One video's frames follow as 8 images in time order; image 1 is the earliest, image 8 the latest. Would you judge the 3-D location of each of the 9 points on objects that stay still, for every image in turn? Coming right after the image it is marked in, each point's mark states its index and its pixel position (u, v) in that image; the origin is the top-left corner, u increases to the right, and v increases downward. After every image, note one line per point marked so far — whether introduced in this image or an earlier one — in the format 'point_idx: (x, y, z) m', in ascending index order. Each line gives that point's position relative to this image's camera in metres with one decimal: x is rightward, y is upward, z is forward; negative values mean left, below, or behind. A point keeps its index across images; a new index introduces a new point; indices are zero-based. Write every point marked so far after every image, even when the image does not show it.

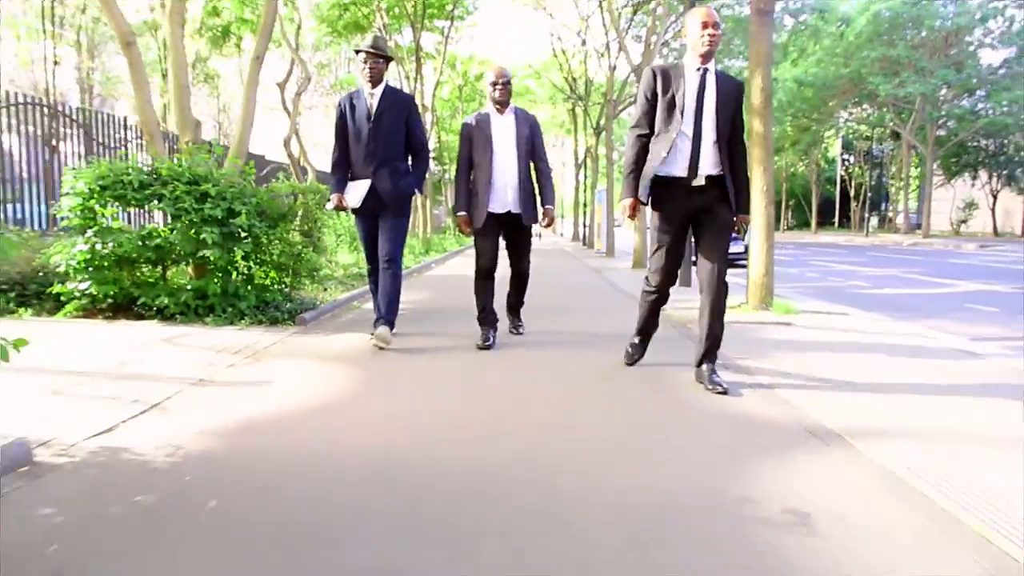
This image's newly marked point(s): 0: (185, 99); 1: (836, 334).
0: (-3.6, +2.1, +9.1) m
1: (+3.0, -0.4, +8.1) m
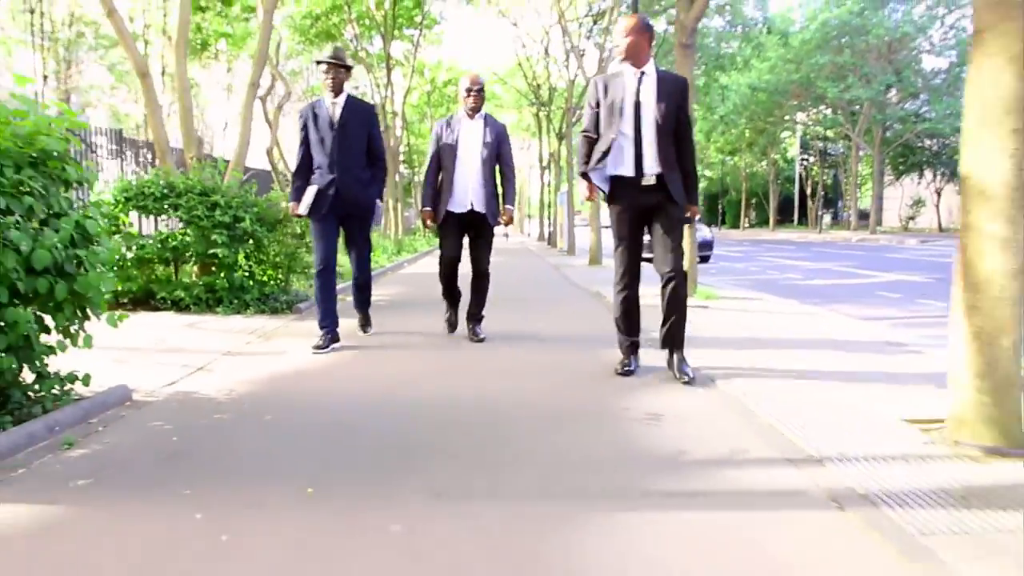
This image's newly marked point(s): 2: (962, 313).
0: (-4.1, +2.1, +10.5) m
1: (+2.6, -0.2, +9.6) m
2: (+2.0, -0.1, +3.6) m
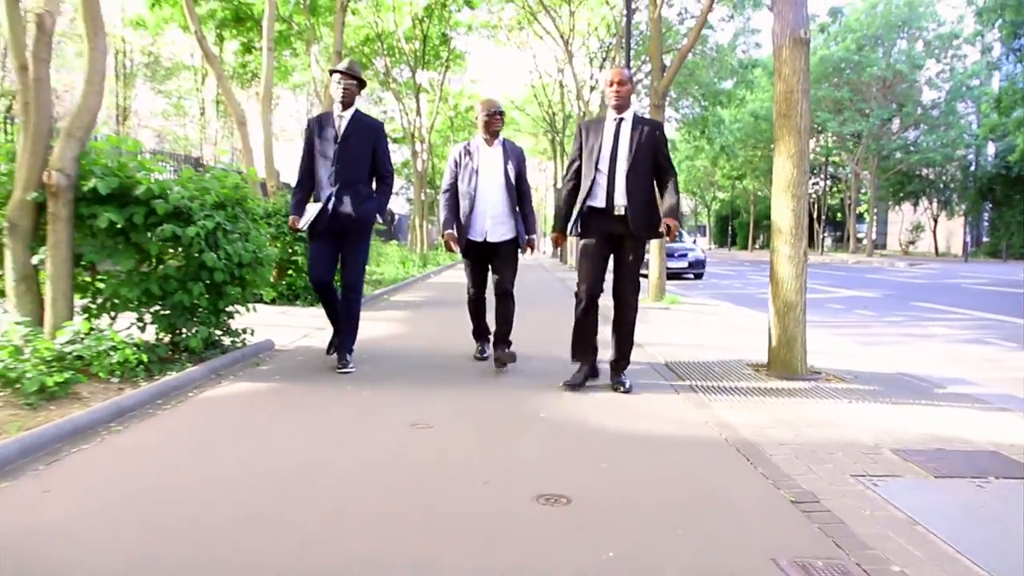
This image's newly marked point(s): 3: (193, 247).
0: (-3.9, +2.1, +13.4) m
1: (+2.7, -0.4, +12.3) m
2: (+2.0, 0.0, +6.4) m
3: (-2.3, +0.3, +6.1) m
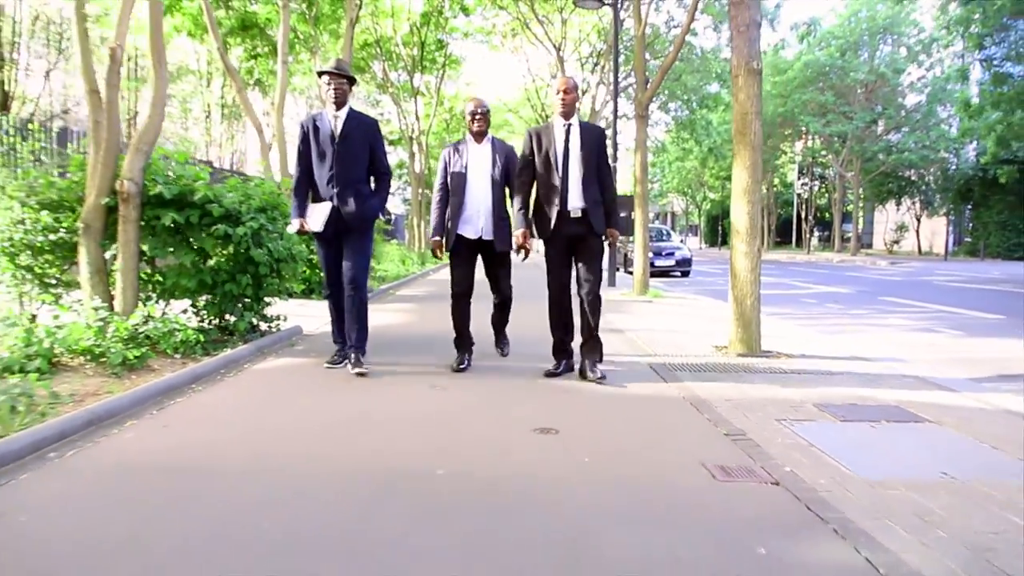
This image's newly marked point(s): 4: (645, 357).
0: (-4.0, +2.2, +14.4) m
1: (+2.6, -0.3, +13.5) m
2: (+2.0, +0.1, +7.5) m
3: (-2.3, +0.4, +7.2) m
4: (+1.2, -0.6, +7.7) m
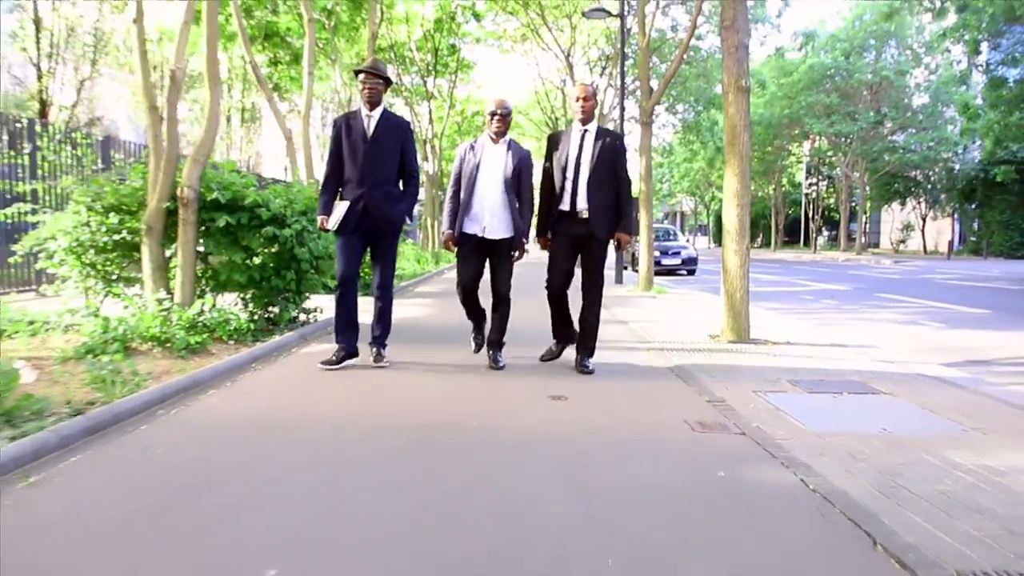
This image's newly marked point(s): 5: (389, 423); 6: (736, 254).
0: (-3.7, +2.2, +15.4) m
1: (+2.8, -0.2, +14.3) m
2: (+2.1, +0.1, +8.3) m
3: (-2.2, +0.4, +8.1) m
4: (+1.4, -0.6, +8.6) m
5: (-0.7, -0.8, +4.9) m
6: (+2.2, +0.3, +8.2) m
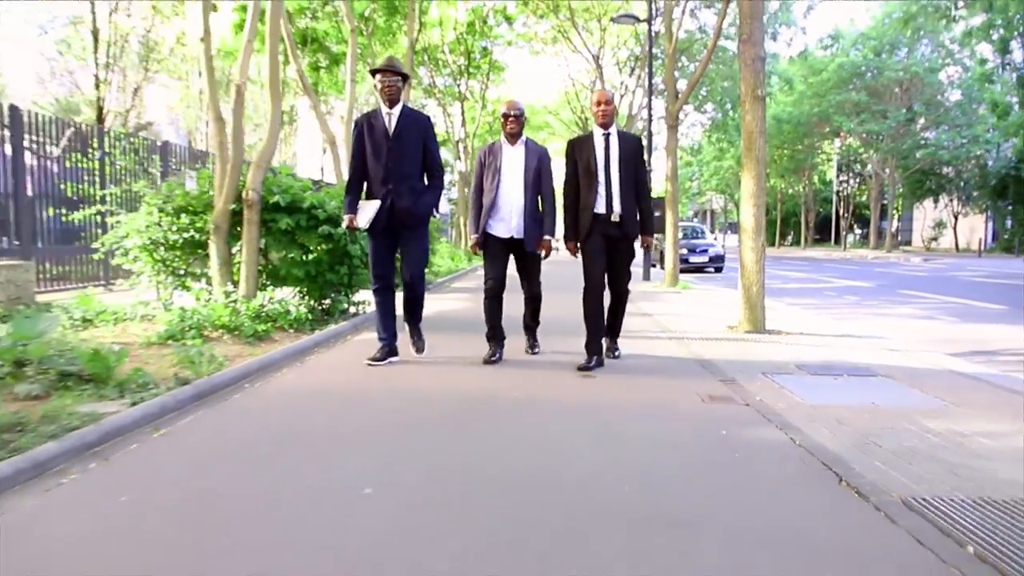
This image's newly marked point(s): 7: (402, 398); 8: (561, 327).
0: (-3.1, +2.3, +16.2) m
1: (+3.4, -0.1, +15.0) m
2: (+2.5, +0.2, +9.0) m
3: (-1.8, +0.5, +8.9) m
4: (+1.7, -0.5, +9.3) m
5: (-0.5, -0.8, +5.7) m
6: (+2.6, +0.4, +8.9) m
7: (-0.7, -0.8, +5.6) m
8: (+0.6, -0.5, +10.6) m
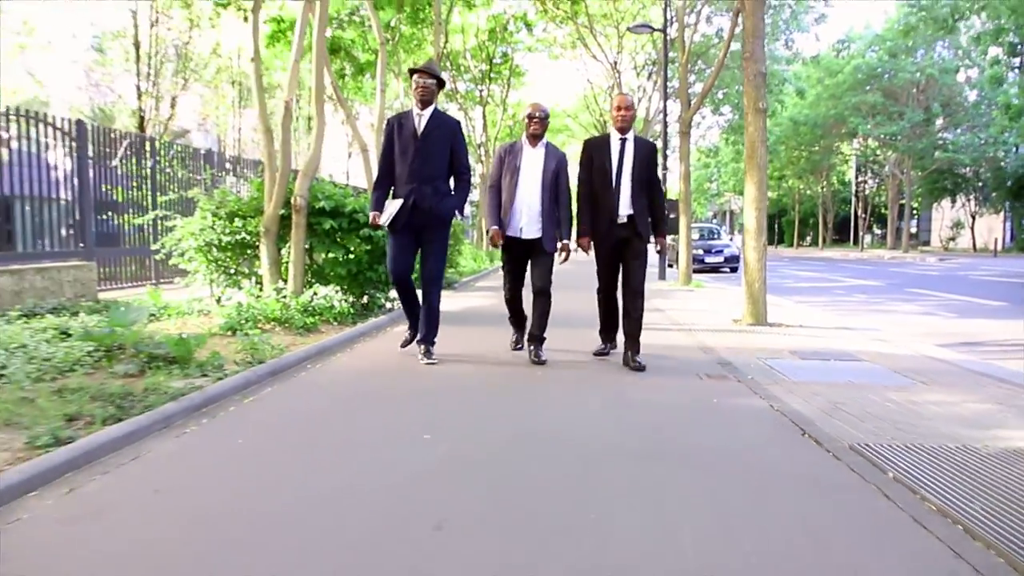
0: (-2.7, +2.3, +17.1) m
1: (+3.8, -0.1, +15.7) m
2: (+2.8, +0.2, +9.8) m
3: (-1.6, +0.5, +9.8) m
4: (+2.0, -0.5, +10.1) m
5: (-0.3, -0.7, +6.6) m
6: (+2.8, +0.4, +9.7) m
7: (-0.5, -0.7, +6.5) m
8: (+0.9, -0.5, +11.4) m
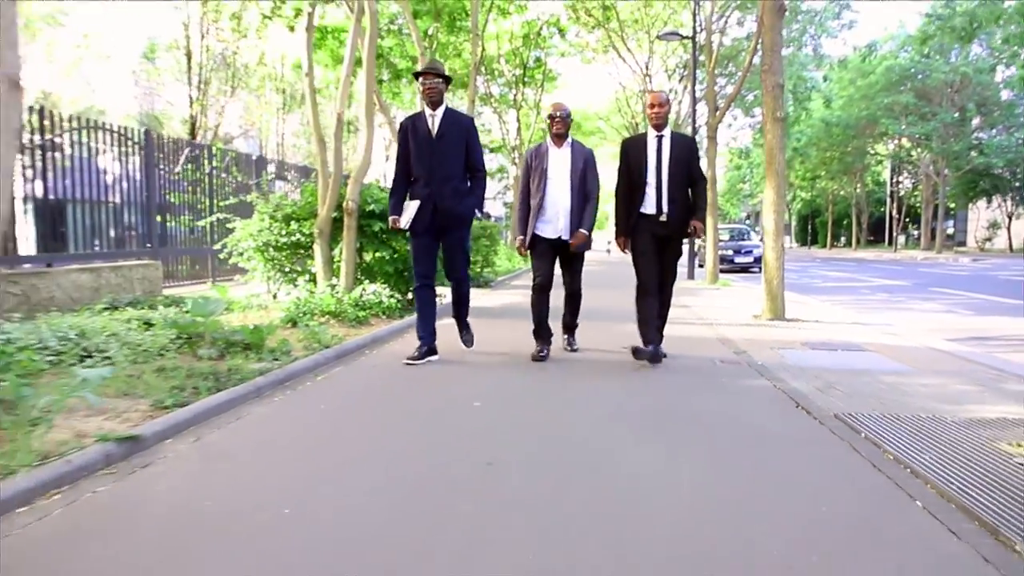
0: (-2.0, +2.4, +18.0) m
1: (+4.5, -0.1, +16.3) m
2: (+3.2, +0.2, +10.5) m
3: (-1.1, +0.6, +10.6) m
4: (+2.4, -0.4, +10.8) m
5: (0.0, -0.7, +7.4) m
6: (+3.3, +0.5, +10.3) m
7: (-0.2, -0.7, +7.2) m
8: (+1.4, -0.4, +12.1) m
